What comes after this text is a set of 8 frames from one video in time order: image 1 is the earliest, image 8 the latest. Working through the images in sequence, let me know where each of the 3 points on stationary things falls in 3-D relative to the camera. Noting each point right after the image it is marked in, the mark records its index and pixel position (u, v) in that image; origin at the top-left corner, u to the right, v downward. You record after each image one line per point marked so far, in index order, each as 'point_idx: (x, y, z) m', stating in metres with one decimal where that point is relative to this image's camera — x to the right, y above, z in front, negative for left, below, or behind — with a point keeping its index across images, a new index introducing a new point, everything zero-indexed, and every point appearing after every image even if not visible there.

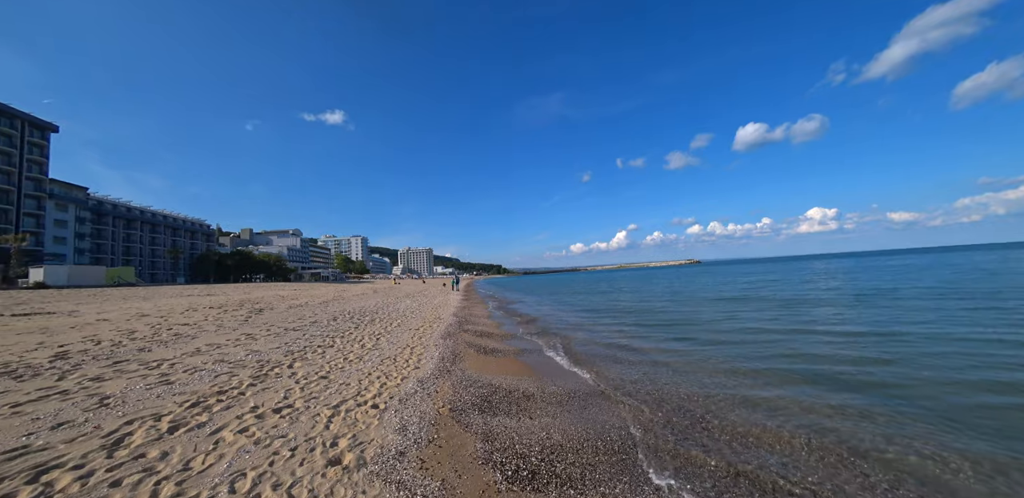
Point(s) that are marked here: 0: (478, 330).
0: (-1.6, -4.1, +16.6) m
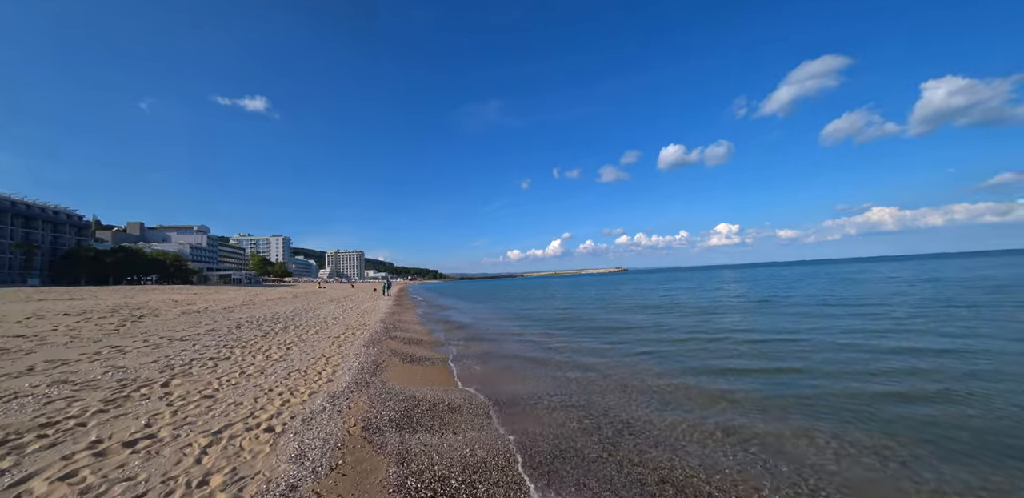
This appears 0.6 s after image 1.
0: (-4.6, -4.2, +15.7) m
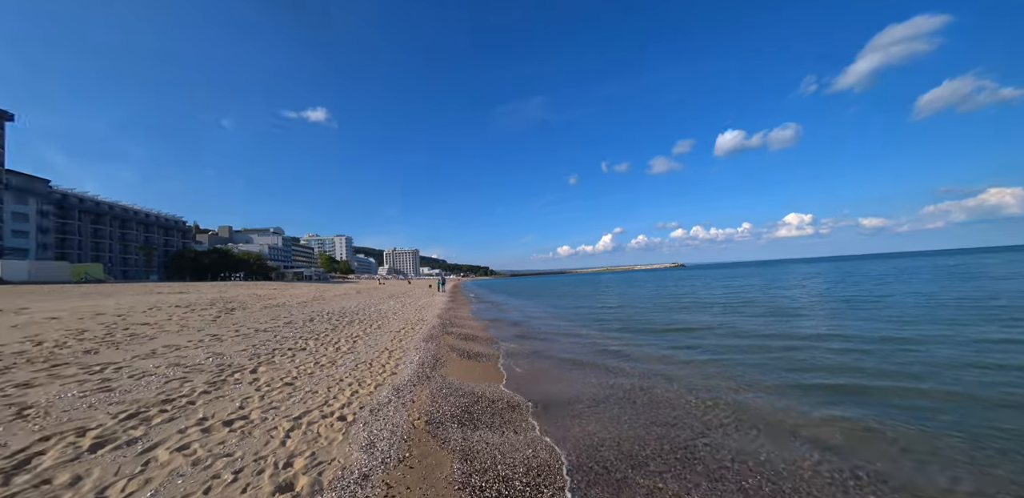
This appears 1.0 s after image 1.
0: (-2.2, -4.1, +16.0) m
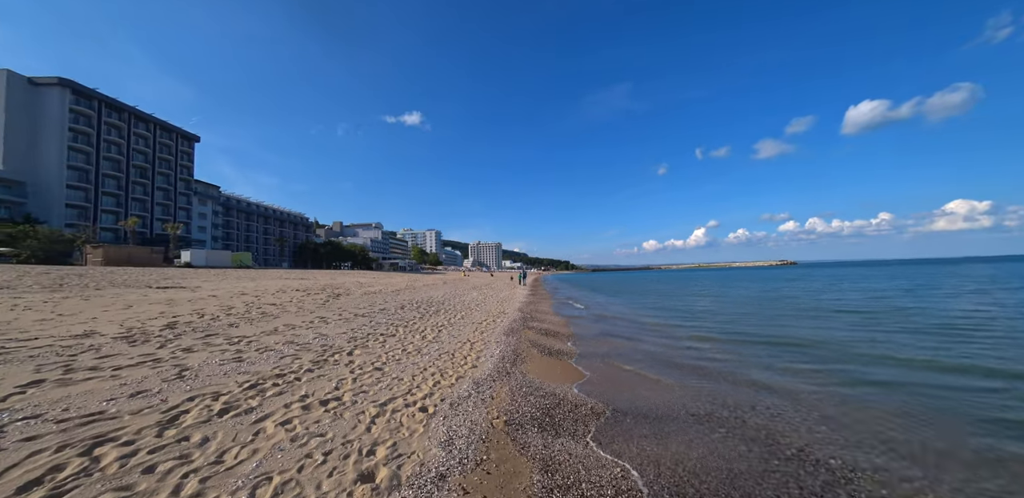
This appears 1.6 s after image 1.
0: (+1.5, -3.8, +15.6) m
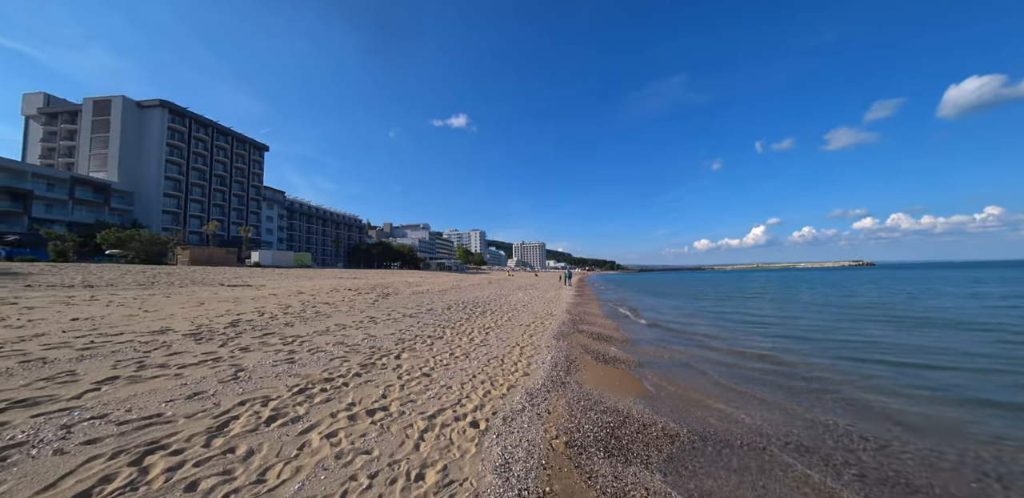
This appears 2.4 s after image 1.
0: (+3.7, -3.8, +14.7) m
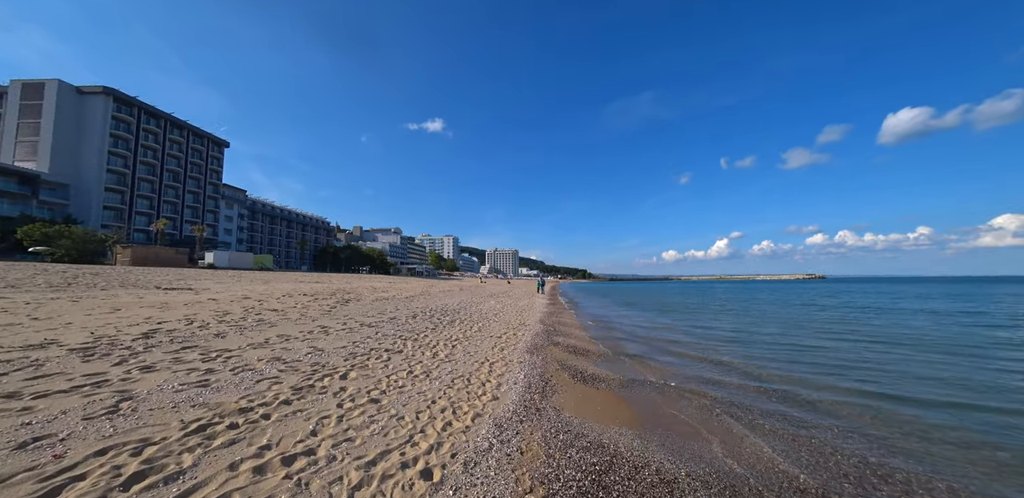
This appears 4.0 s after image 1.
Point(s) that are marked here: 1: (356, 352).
0: (+2.6, -4.0, +13.8) m
1: (-3.9, -2.5, +8.1) m
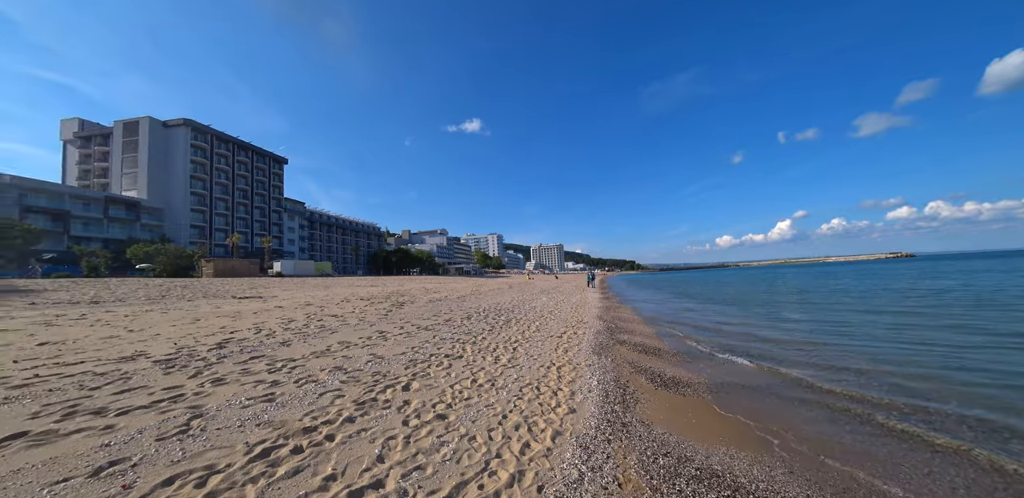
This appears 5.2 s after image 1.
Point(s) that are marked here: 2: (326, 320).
0: (+4.9, -3.6, +12.6) m
1: (-2.3, -2.6, +7.8) m
2: (-6.3, -2.4, +11.1) m
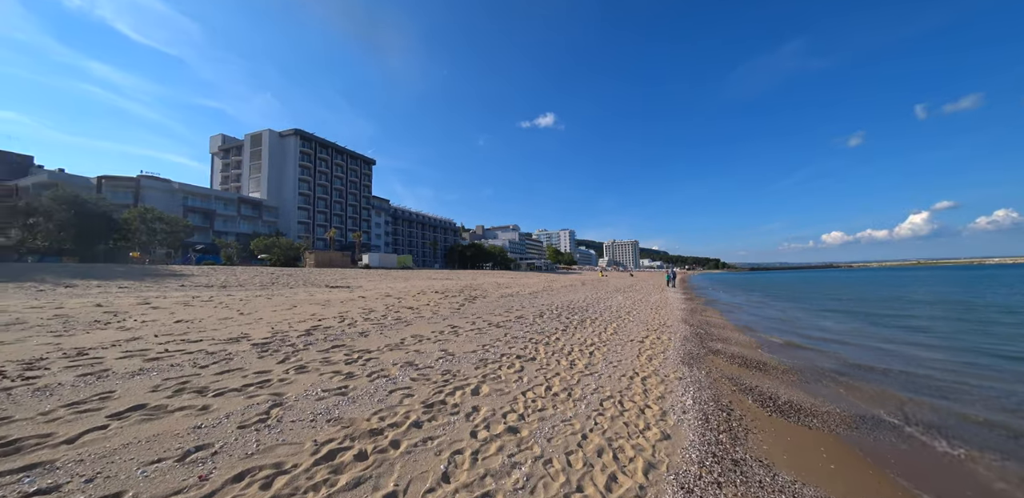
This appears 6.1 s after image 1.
0: (+7.3, -3.5, +10.7) m
1: (-0.6, -2.5, +7.4) m
2: (-3.9, -2.2, +11.4) m
